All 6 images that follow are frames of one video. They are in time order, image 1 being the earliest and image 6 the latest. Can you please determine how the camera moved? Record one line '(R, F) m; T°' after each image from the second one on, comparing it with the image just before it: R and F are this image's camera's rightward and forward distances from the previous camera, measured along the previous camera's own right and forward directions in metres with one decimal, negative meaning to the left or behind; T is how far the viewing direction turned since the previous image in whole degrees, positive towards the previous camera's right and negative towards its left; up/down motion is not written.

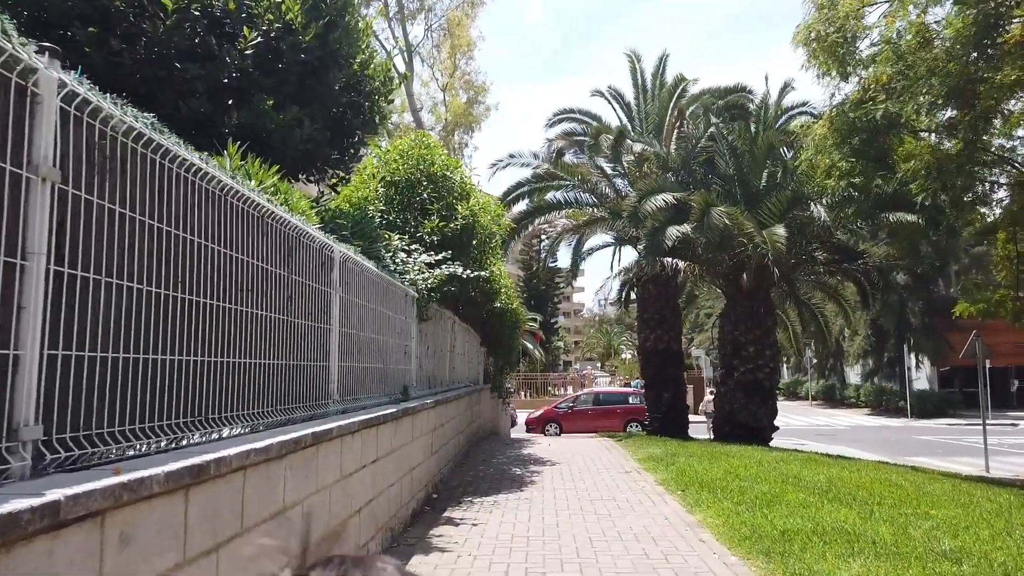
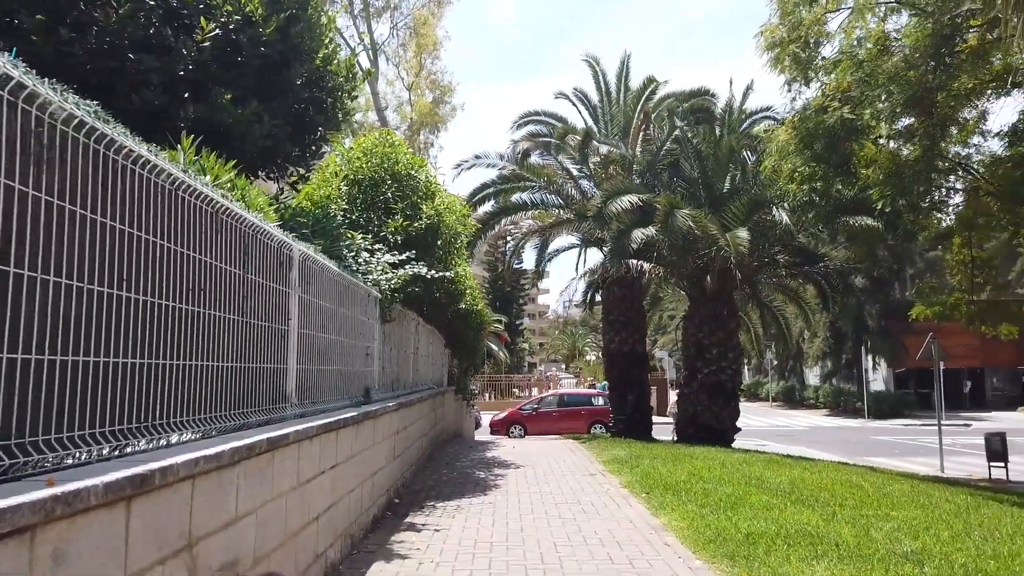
(0.0, +0.1) m; +3°
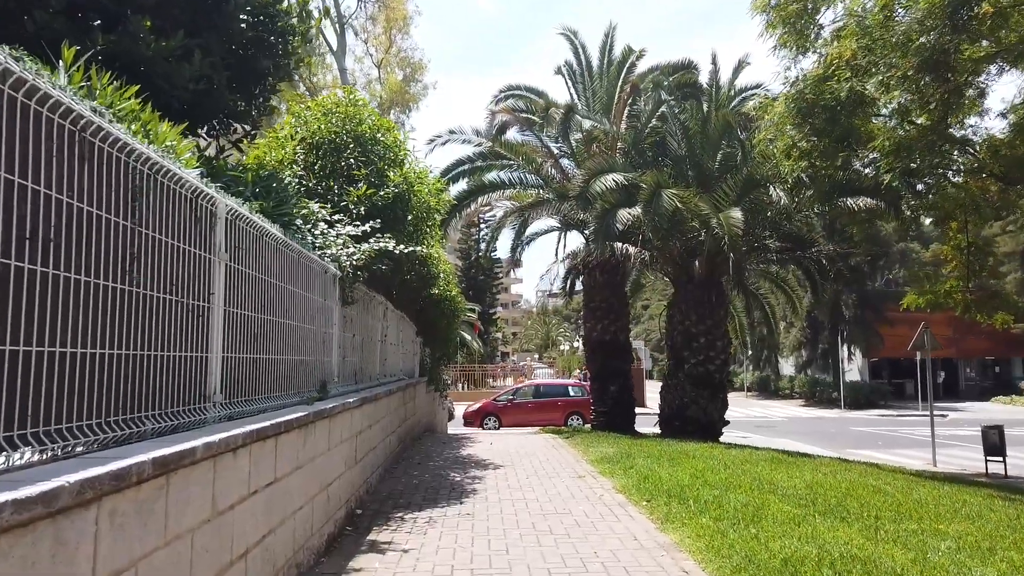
(-0.1, +1.2) m; +2°
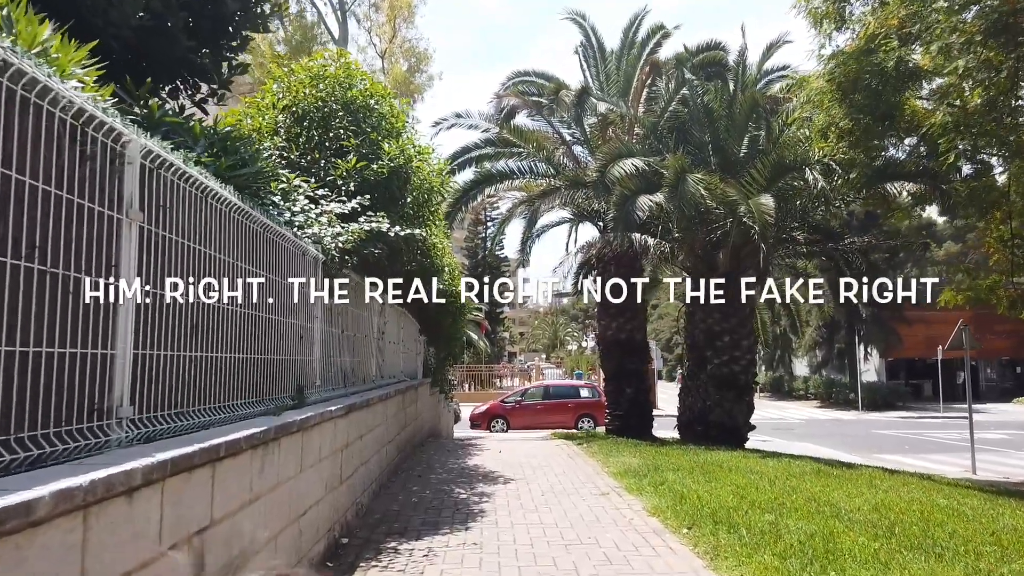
(-0.1, +1.2) m; 0°
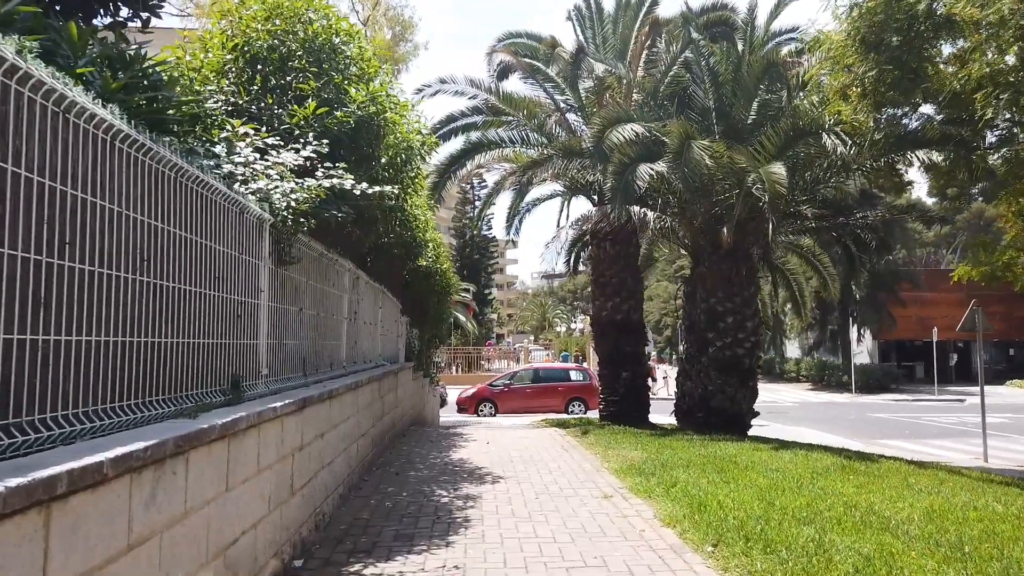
(0.0, +1.1) m; +1°
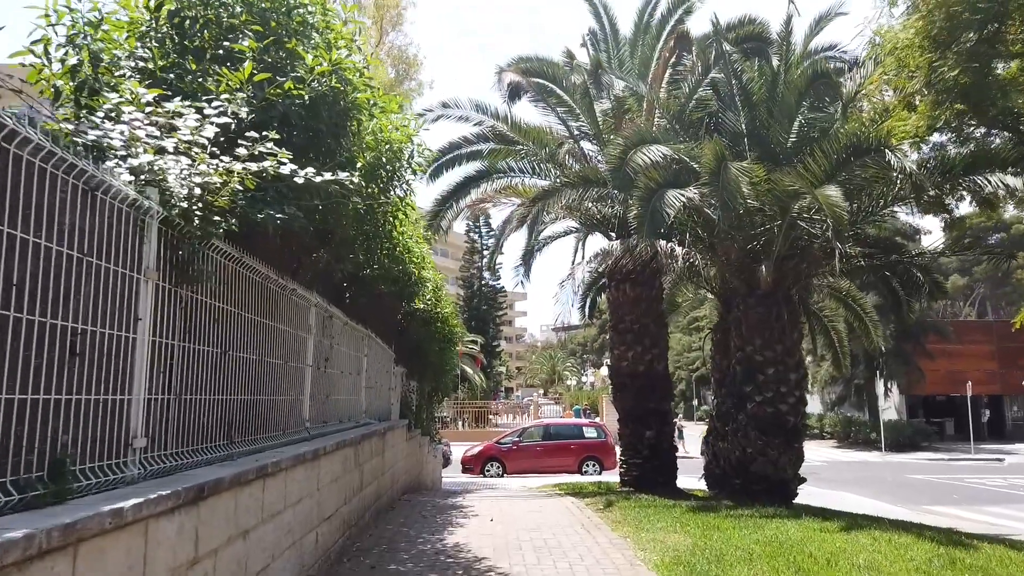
(0.0, +1.8) m; -1°
